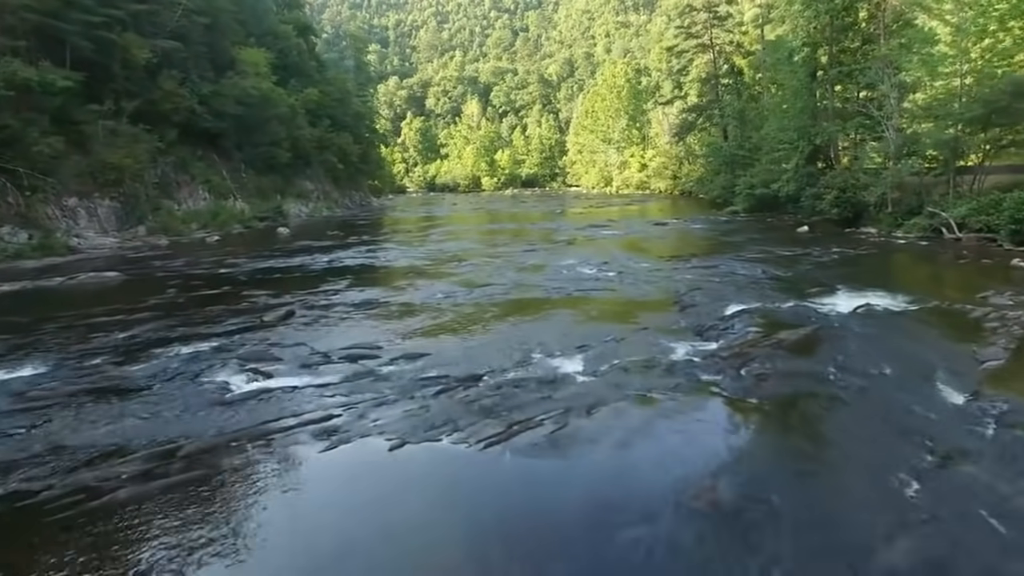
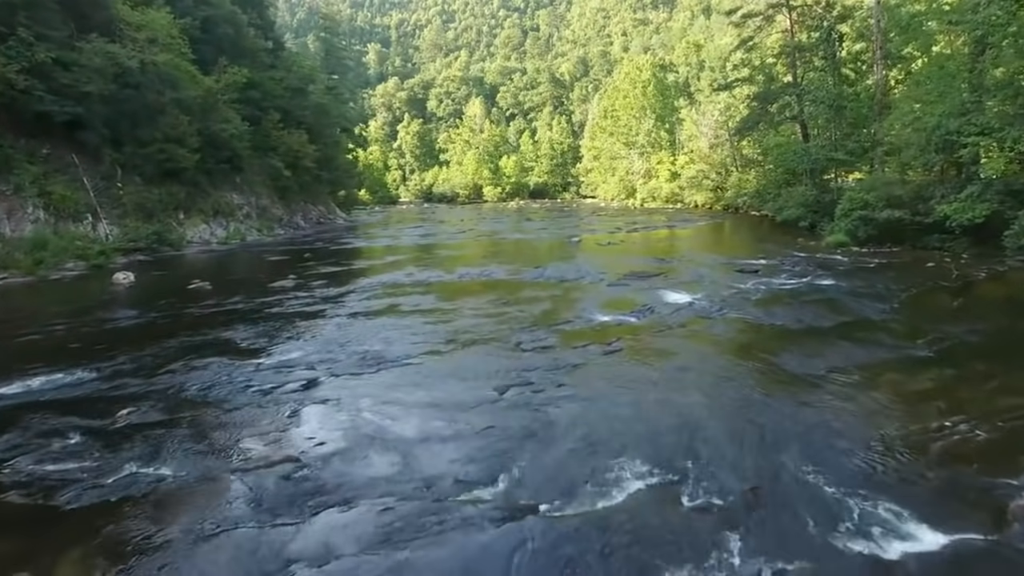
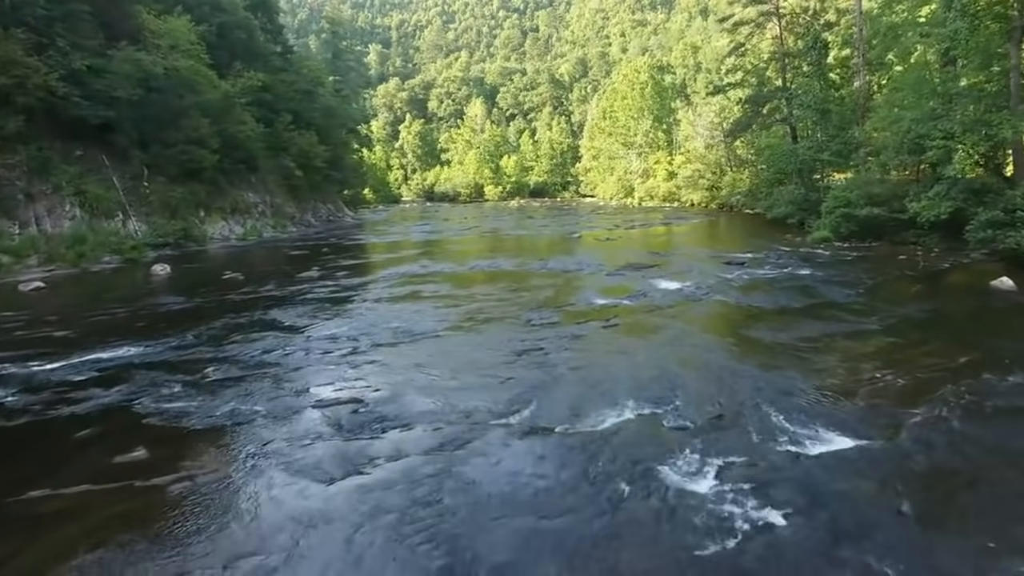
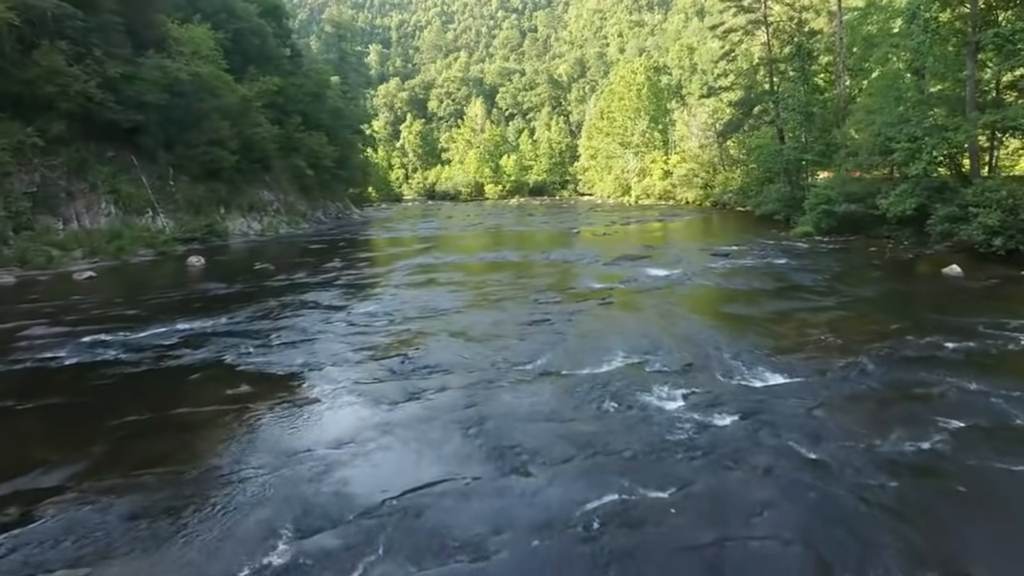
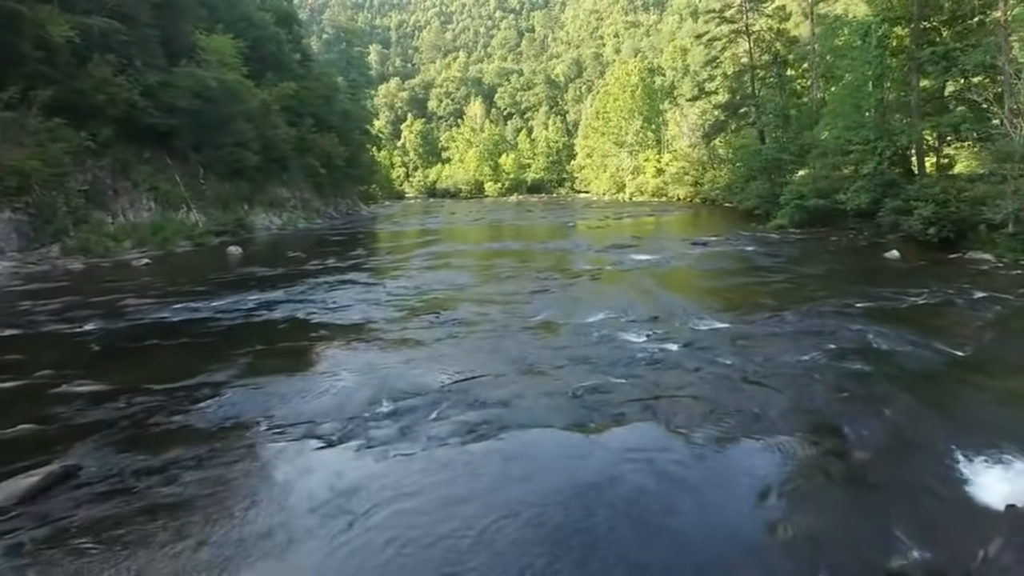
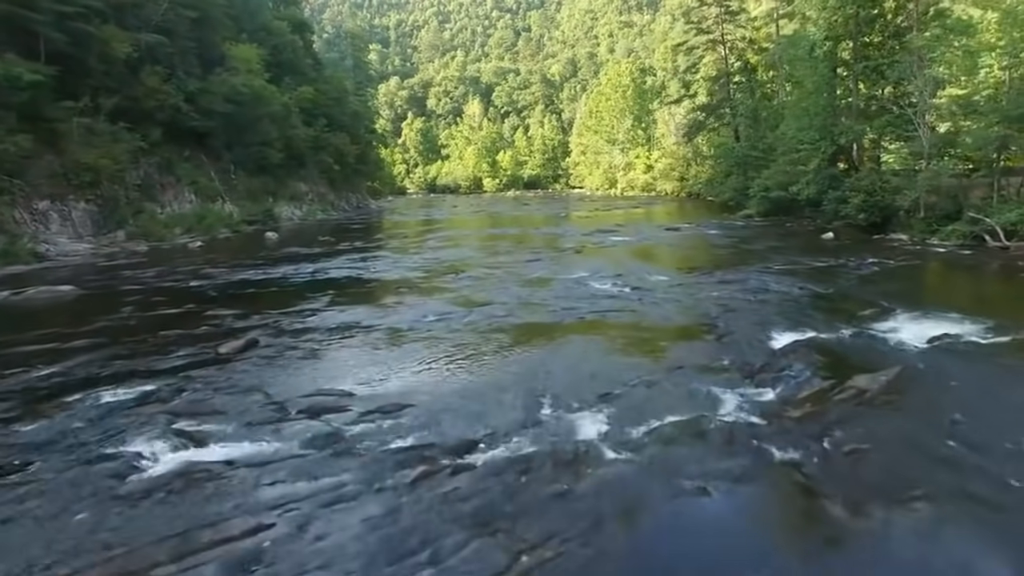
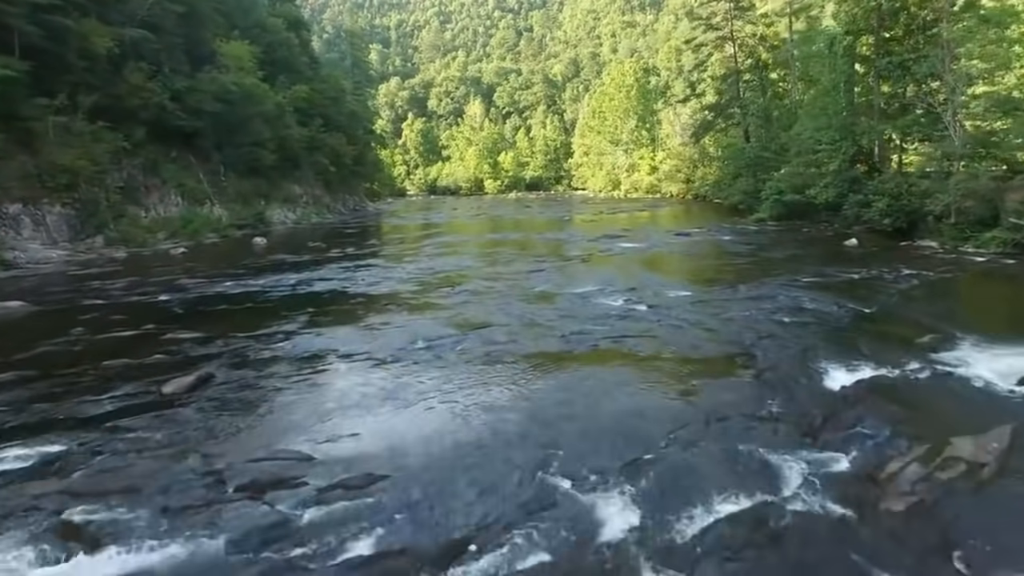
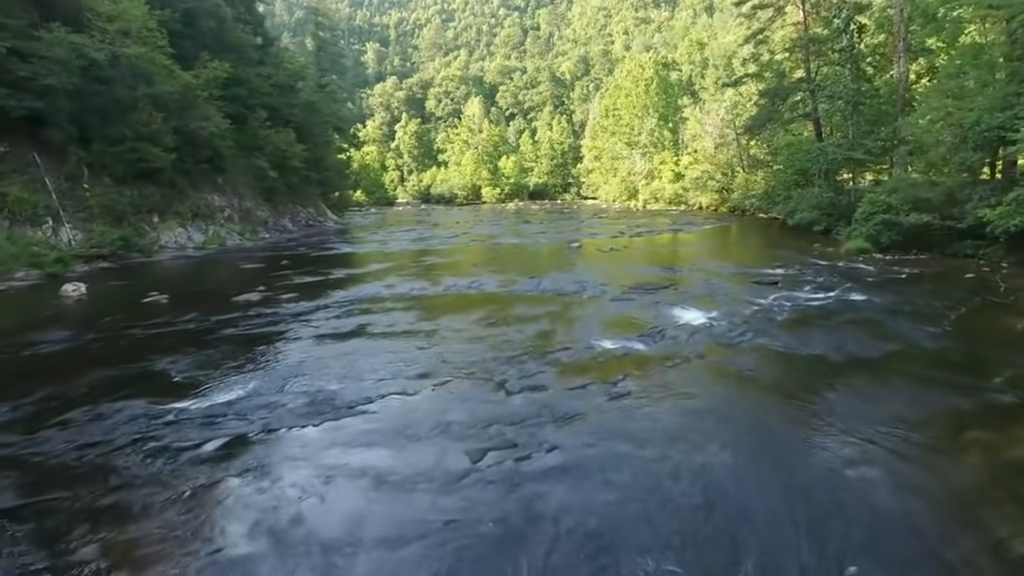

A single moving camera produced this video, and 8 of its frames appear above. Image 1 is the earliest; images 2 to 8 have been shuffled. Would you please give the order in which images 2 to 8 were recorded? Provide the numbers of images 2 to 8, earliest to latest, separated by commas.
6, 7, 5, 4, 3, 2, 8
